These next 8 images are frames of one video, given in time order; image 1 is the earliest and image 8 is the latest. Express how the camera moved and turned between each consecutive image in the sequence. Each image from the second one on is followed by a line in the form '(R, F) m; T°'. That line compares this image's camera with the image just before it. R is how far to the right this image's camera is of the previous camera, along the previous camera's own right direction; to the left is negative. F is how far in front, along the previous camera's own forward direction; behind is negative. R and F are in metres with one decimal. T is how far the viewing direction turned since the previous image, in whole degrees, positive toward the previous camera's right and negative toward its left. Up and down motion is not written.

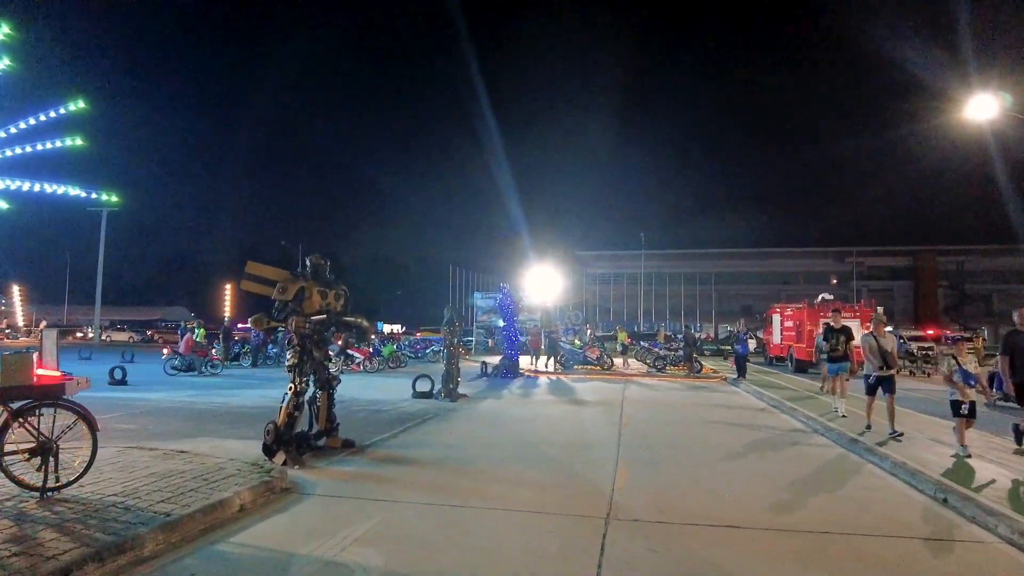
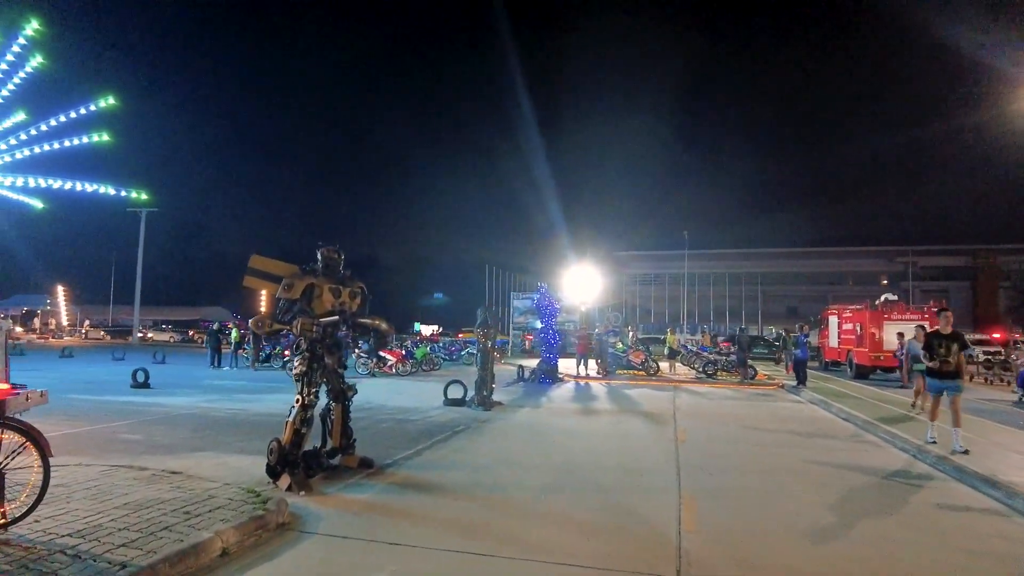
(0.0, +1.2) m; -3°
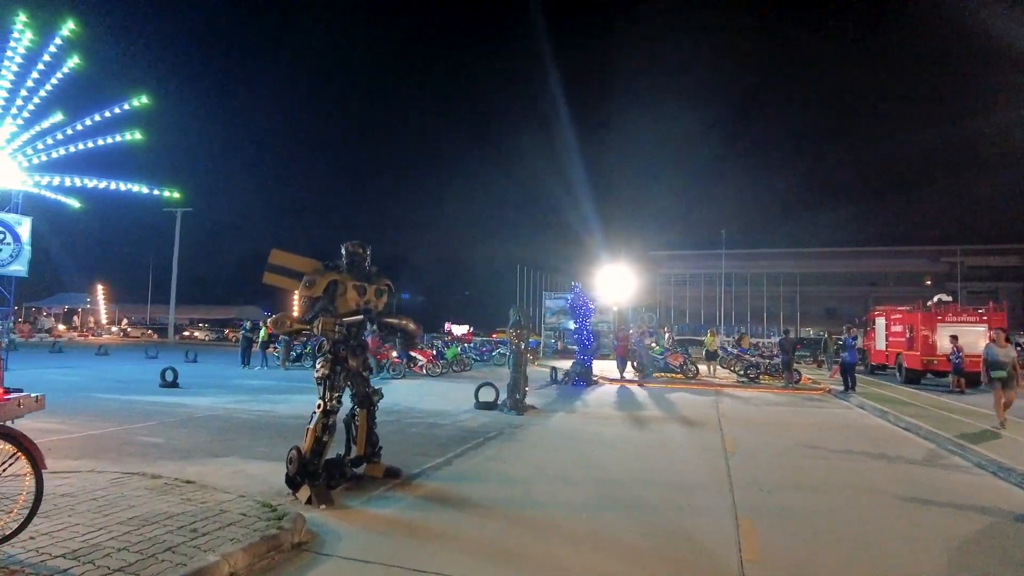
(-0.1, +0.6) m; -3°
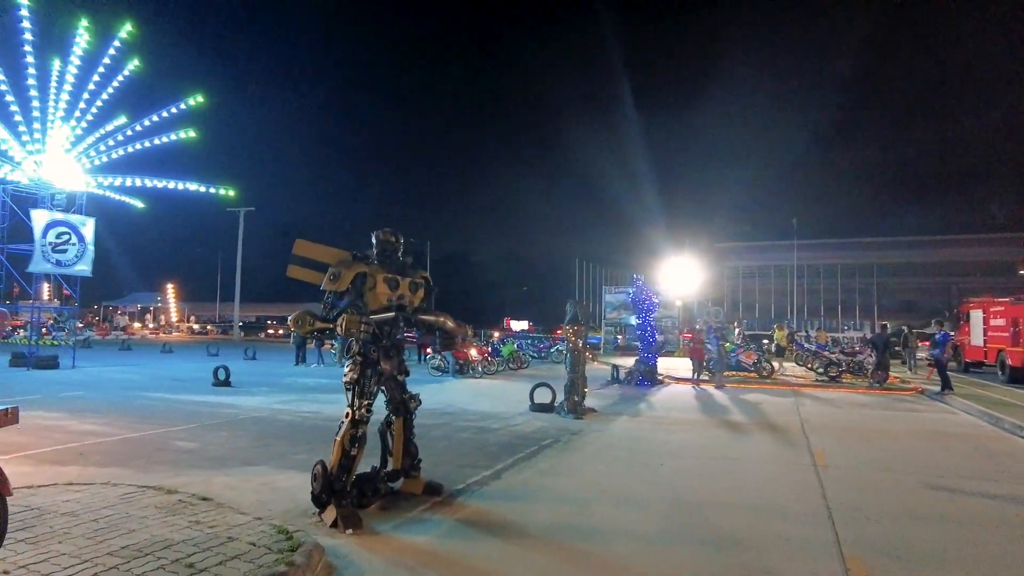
(+0.1, +1.0) m; -5°
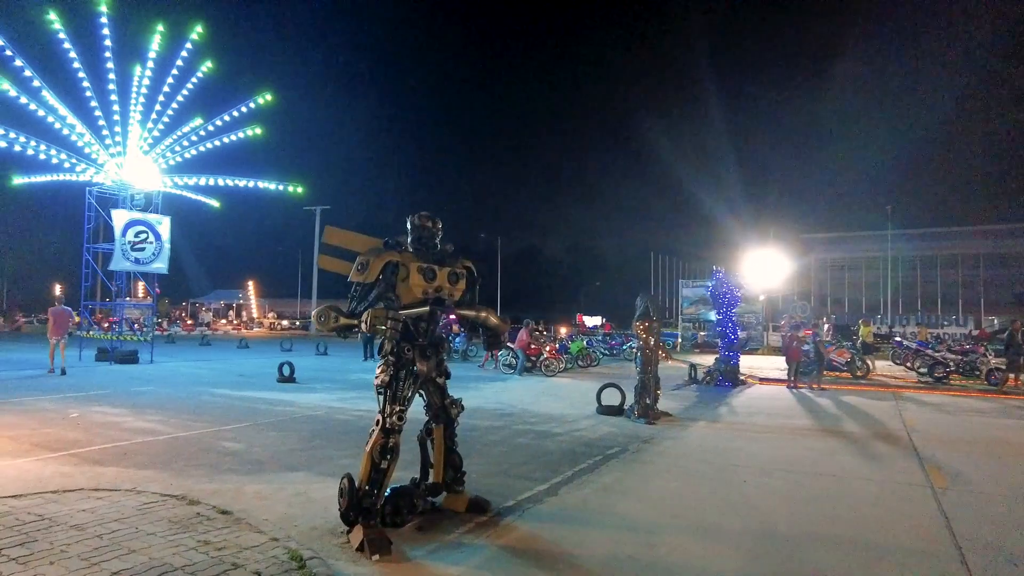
(+0.2, +0.9) m; -6°
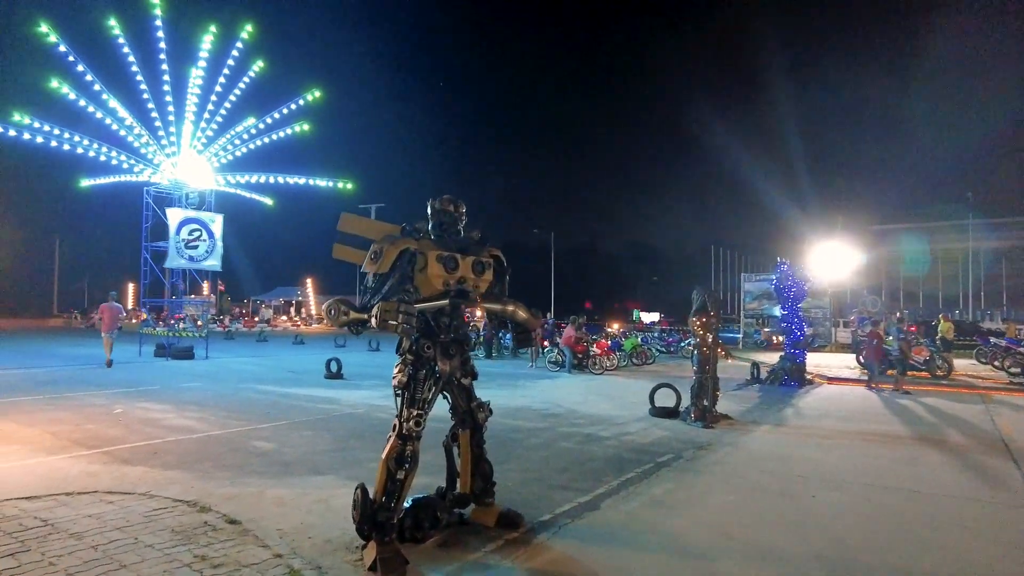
(+0.2, +0.6) m; -5°
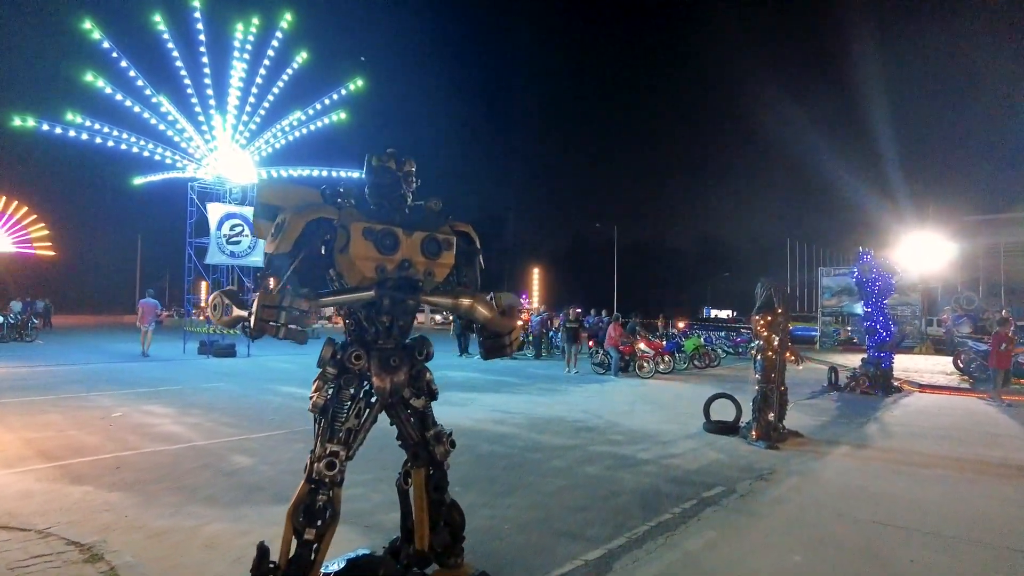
(+0.6, +1.4) m; -6°
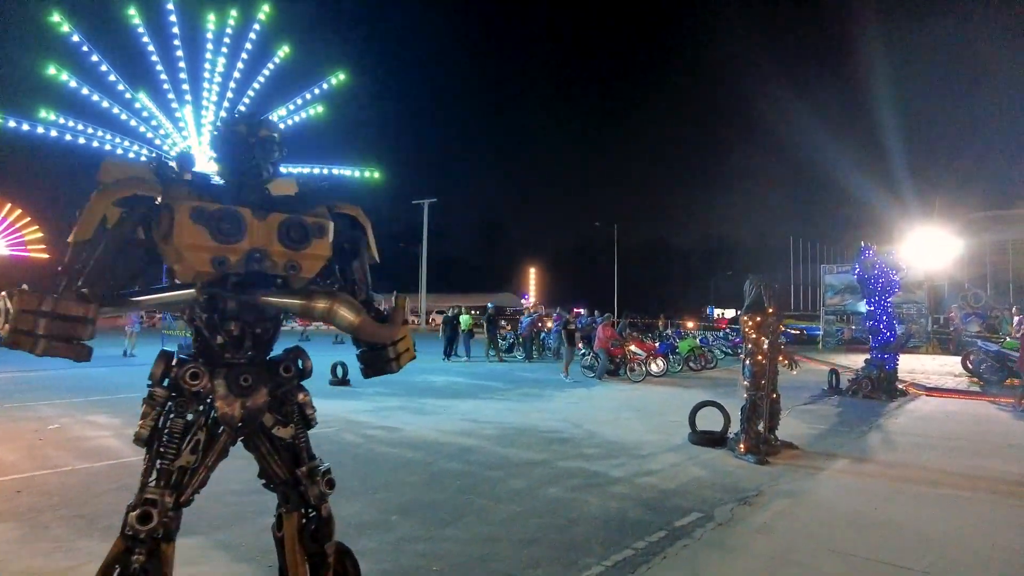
(+0.5, +0.8) m; 0°
